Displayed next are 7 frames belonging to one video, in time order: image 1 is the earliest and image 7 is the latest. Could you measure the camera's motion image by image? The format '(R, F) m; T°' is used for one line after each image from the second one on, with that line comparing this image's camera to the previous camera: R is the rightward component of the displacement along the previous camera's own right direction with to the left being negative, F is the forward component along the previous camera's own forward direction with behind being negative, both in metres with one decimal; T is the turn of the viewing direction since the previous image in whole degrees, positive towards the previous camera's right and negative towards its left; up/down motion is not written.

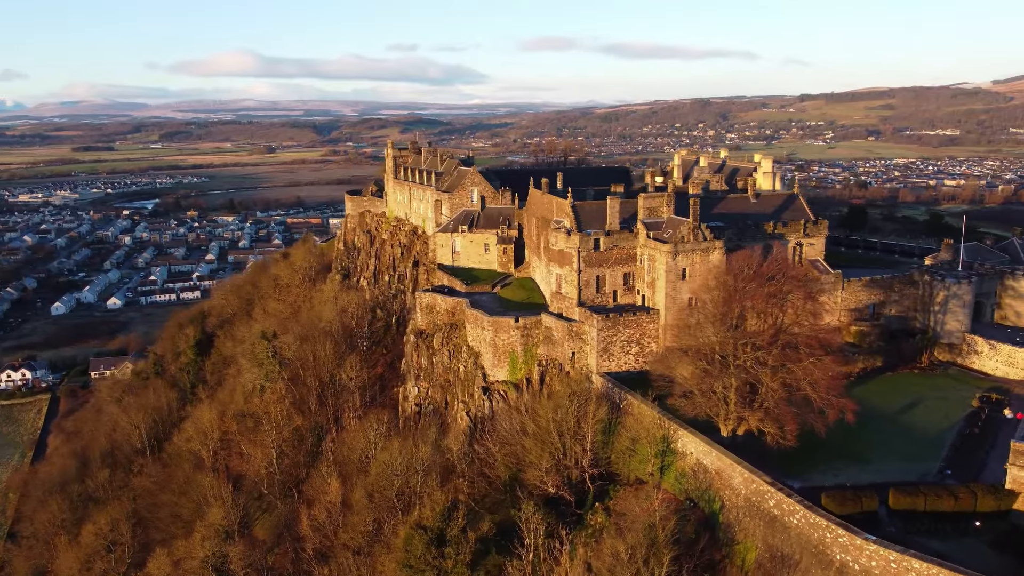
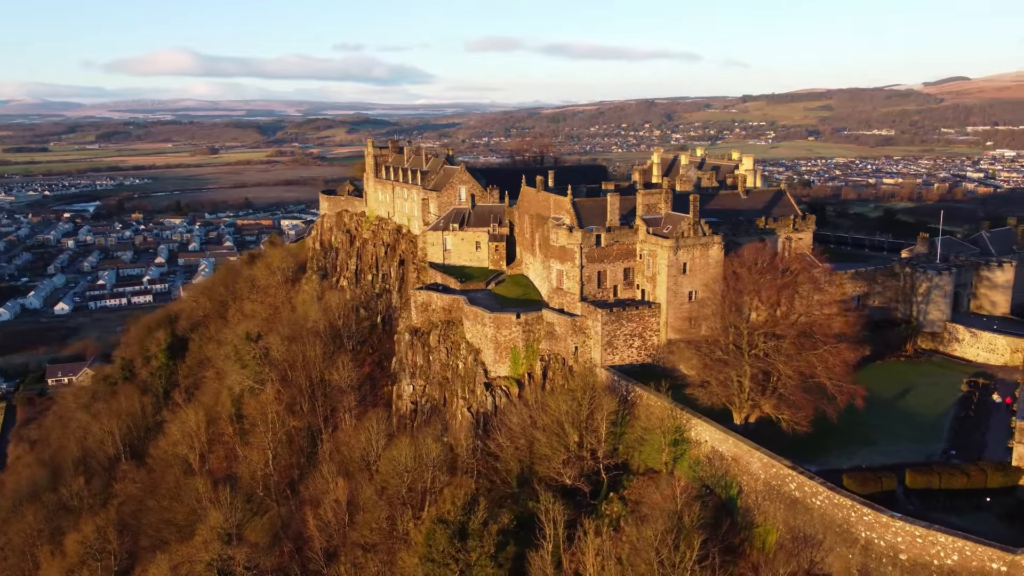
(-2.3, -0.3) m; +4°
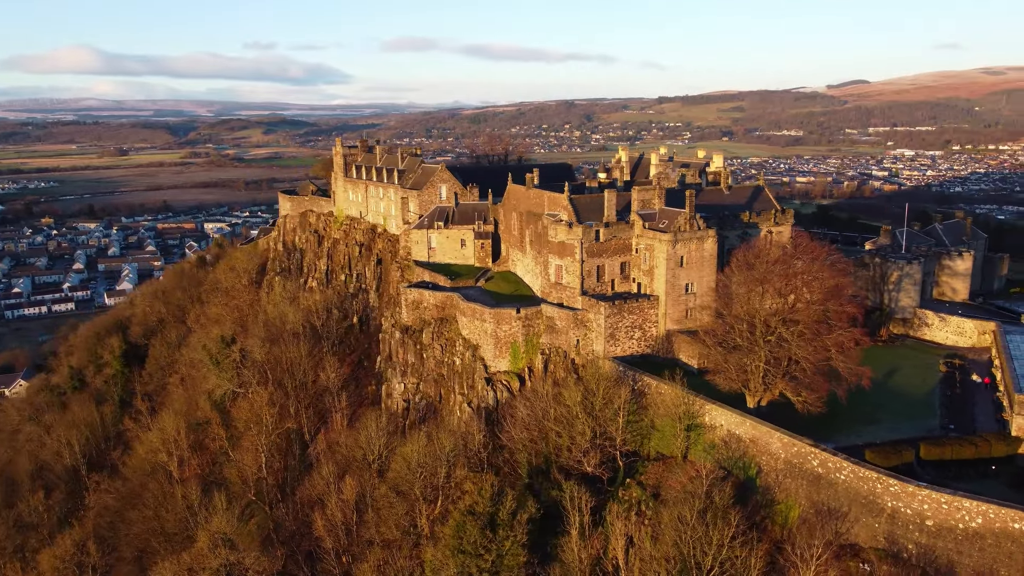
(-3.4, -0.4) m; +6°
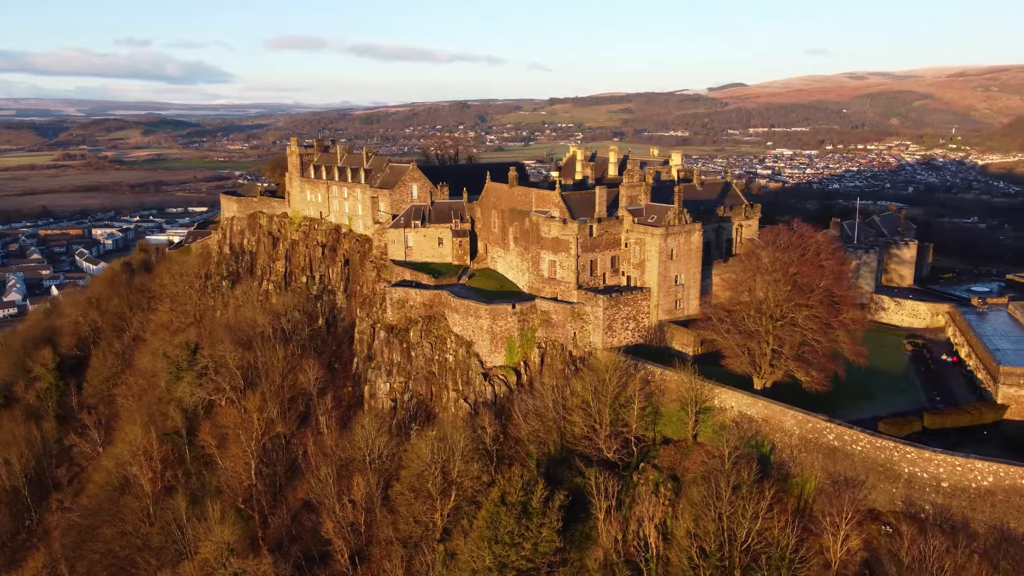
(-4.4, -0.4) m; +7°
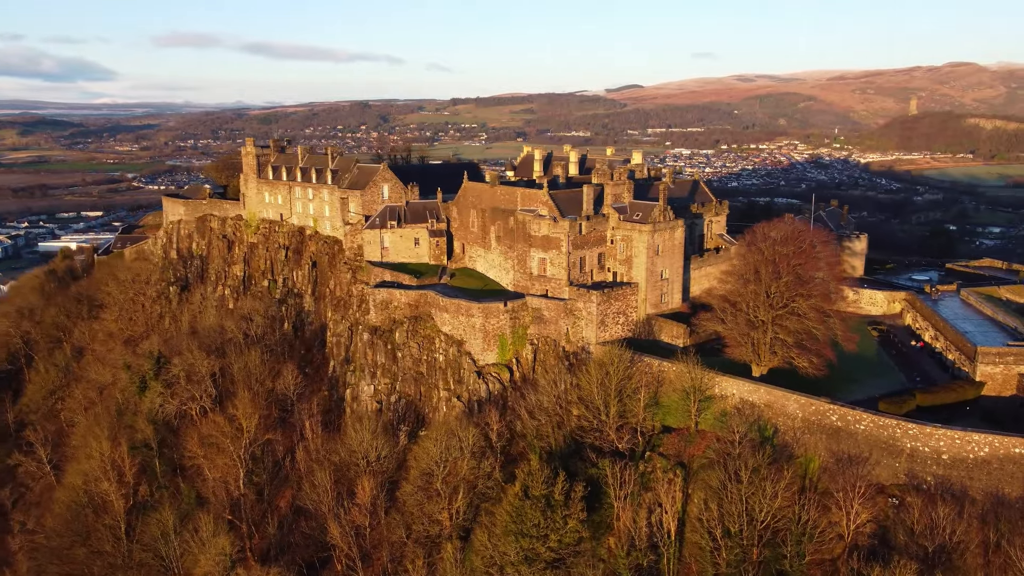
(-3.9, -0.2) m; +7°
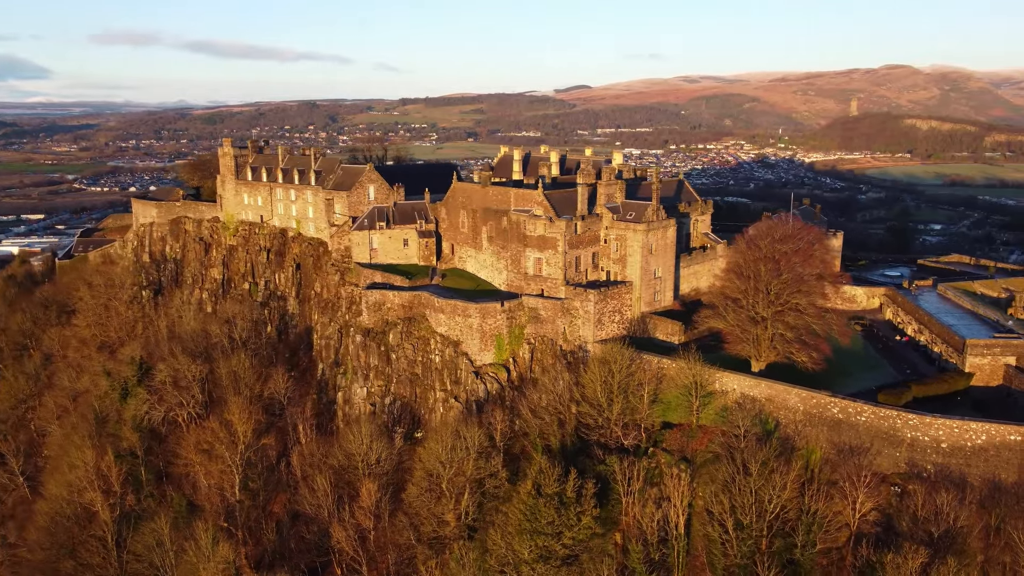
(-2.1, -0.1) m; +3°
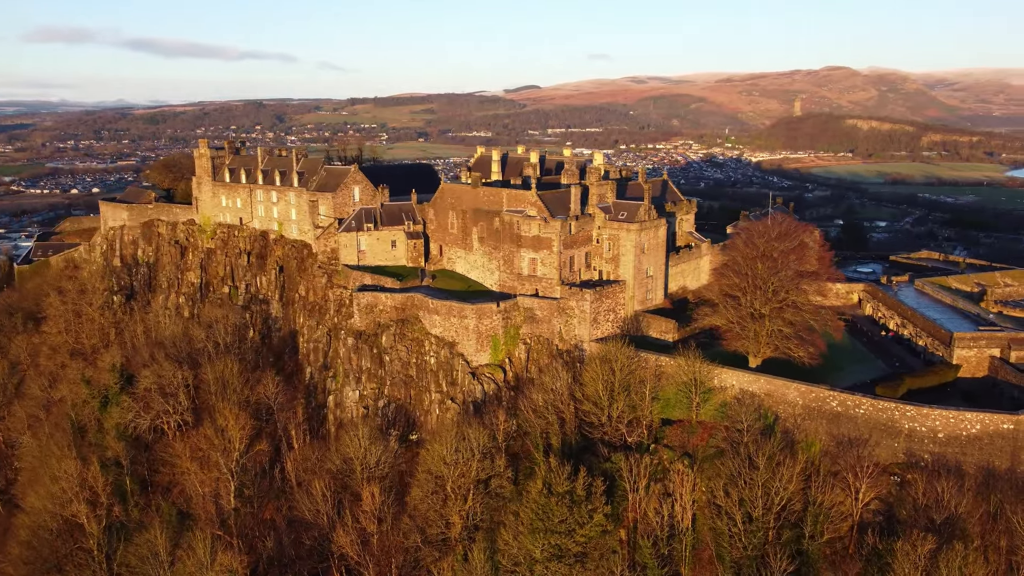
(-2.0, 0.0) m; +3°
